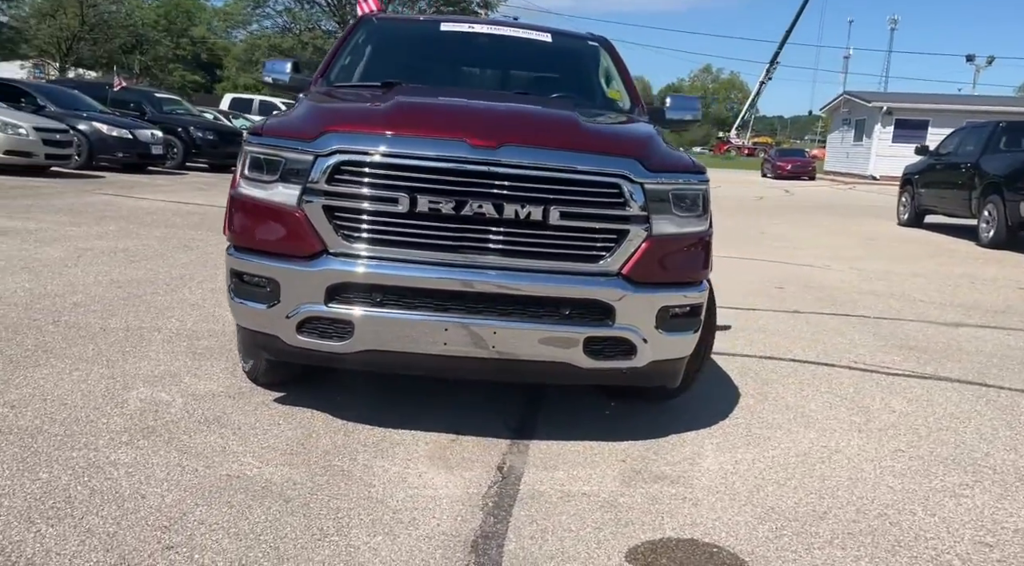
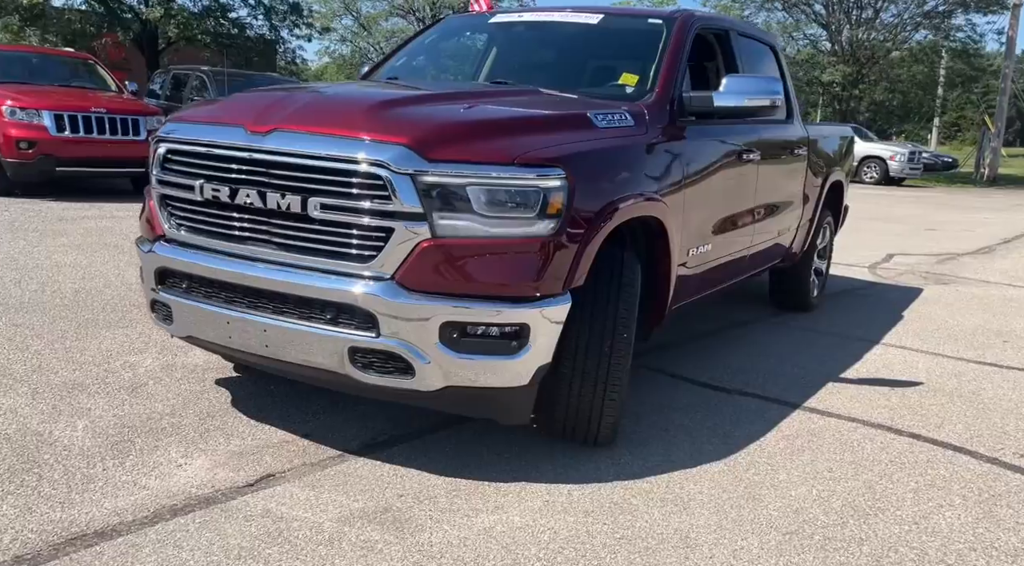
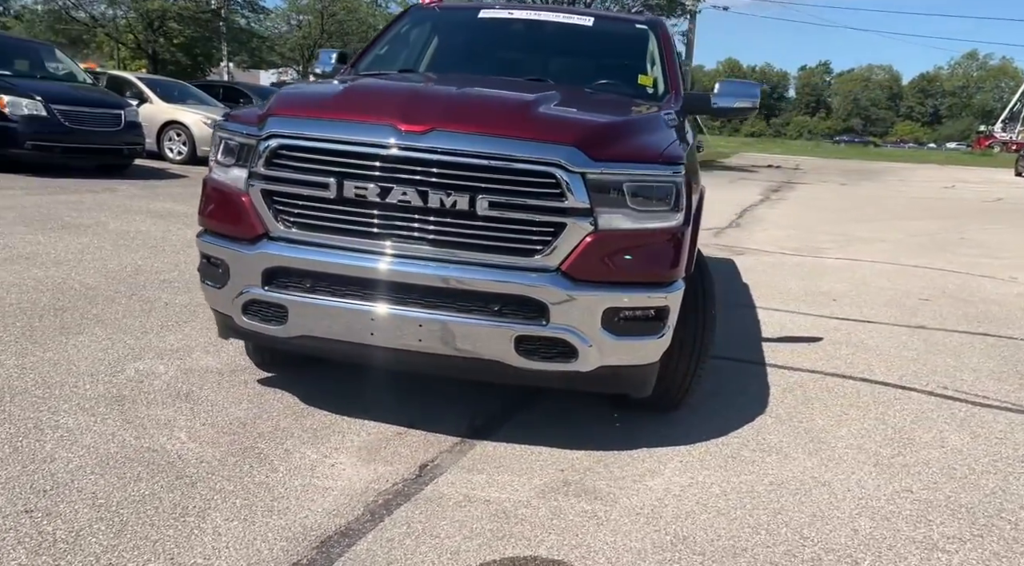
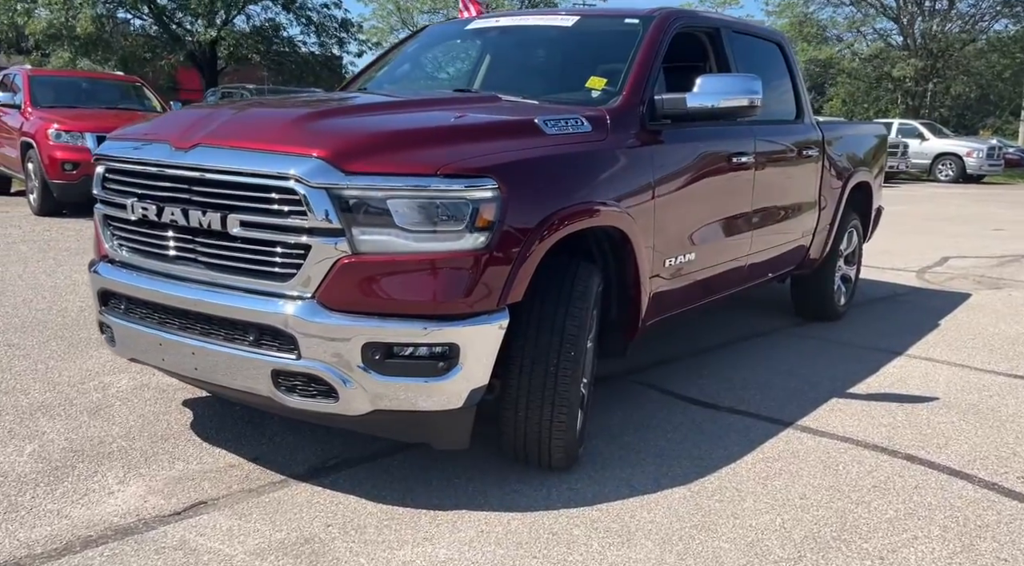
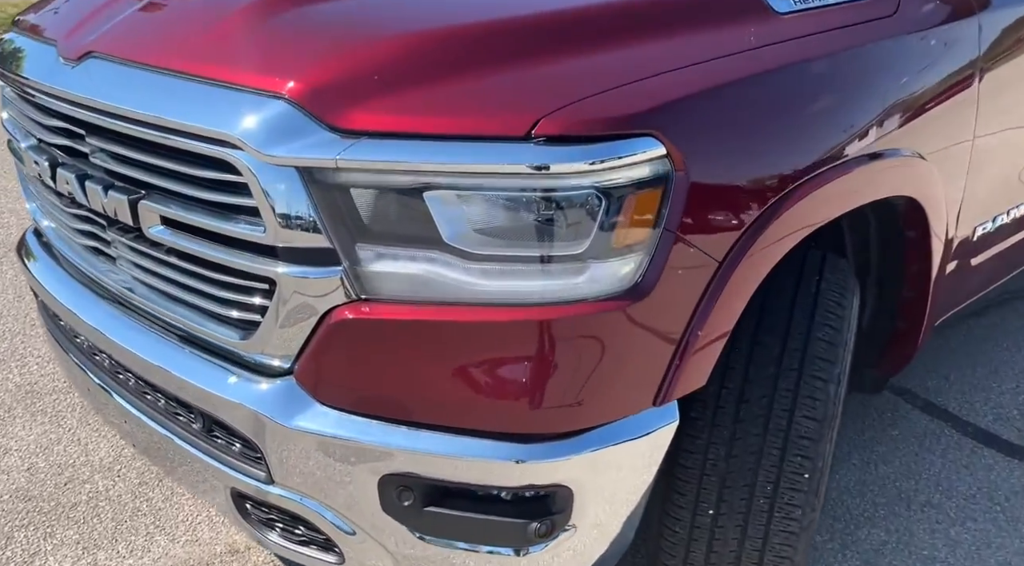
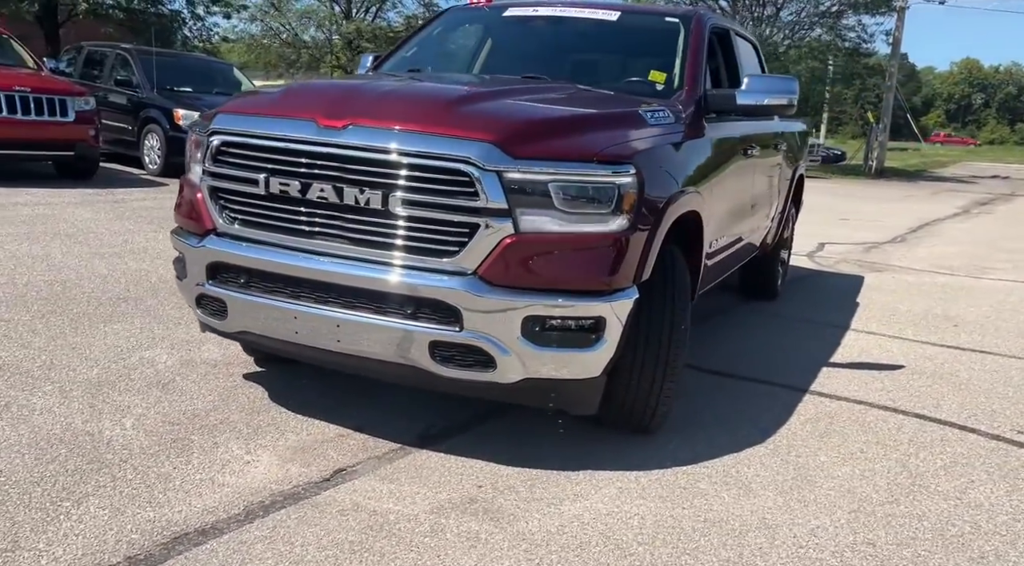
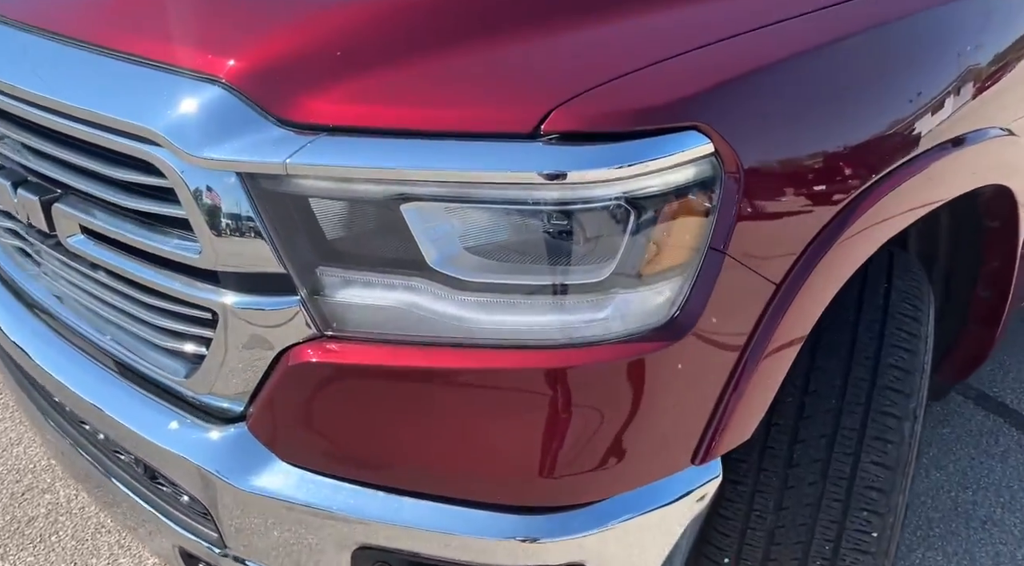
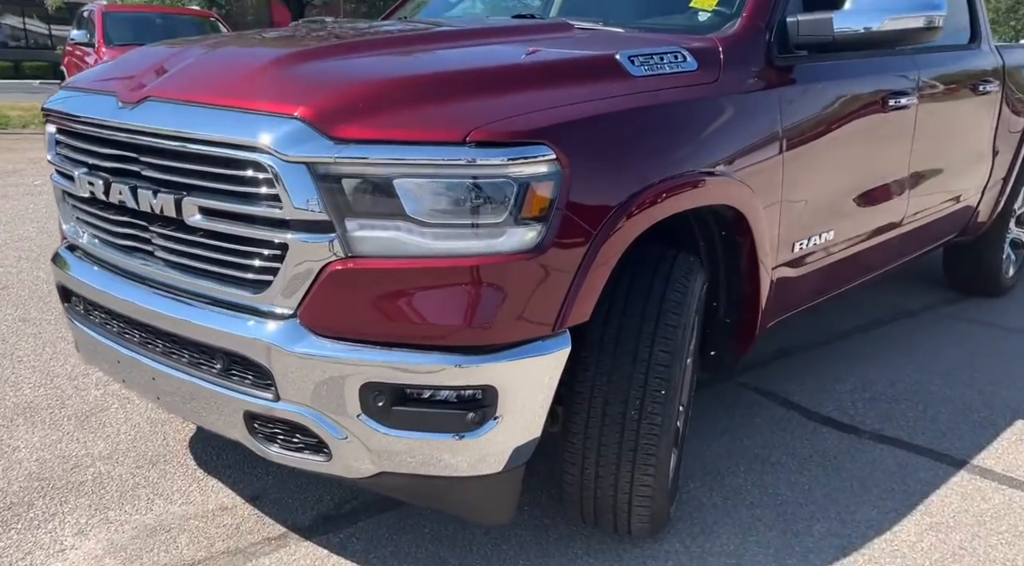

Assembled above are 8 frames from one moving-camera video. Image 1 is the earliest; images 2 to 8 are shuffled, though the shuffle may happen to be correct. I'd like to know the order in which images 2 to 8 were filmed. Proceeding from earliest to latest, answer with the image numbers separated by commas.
3, 6, 2, 4, 8, 5, 7
